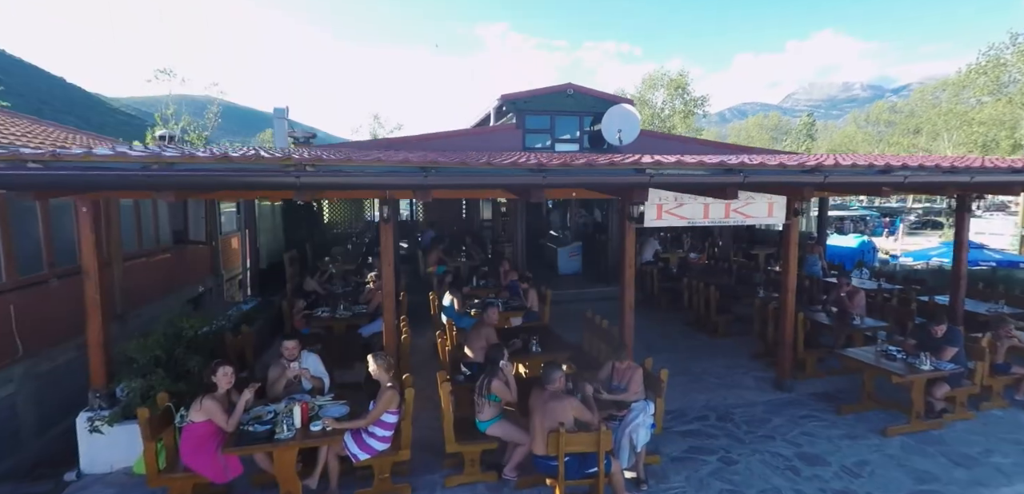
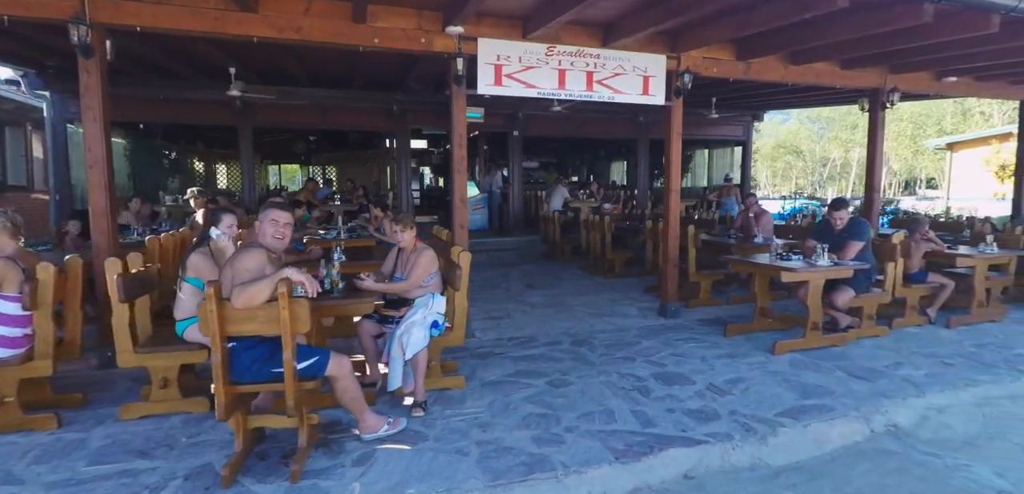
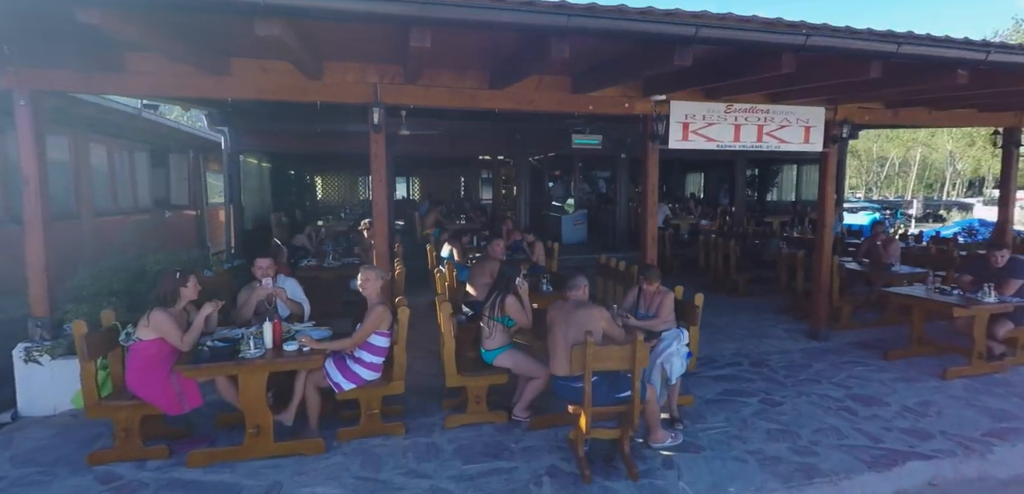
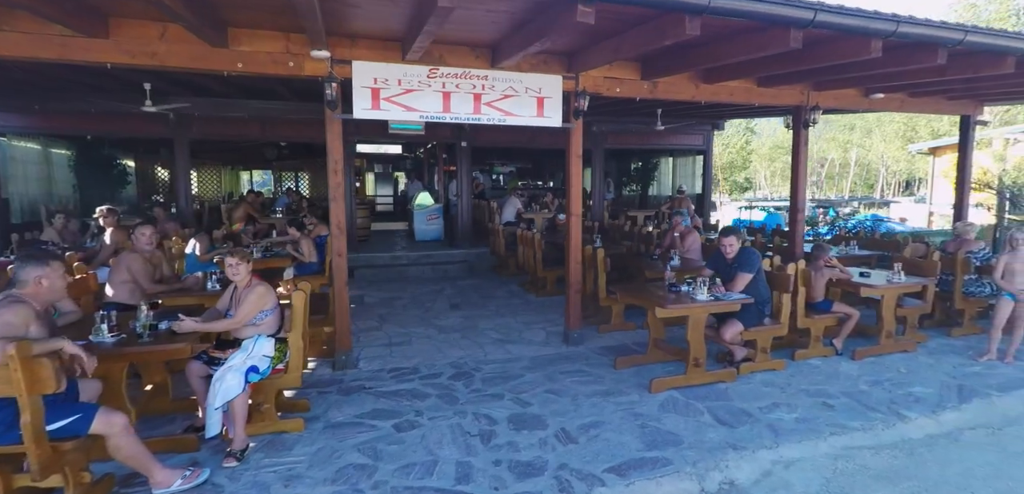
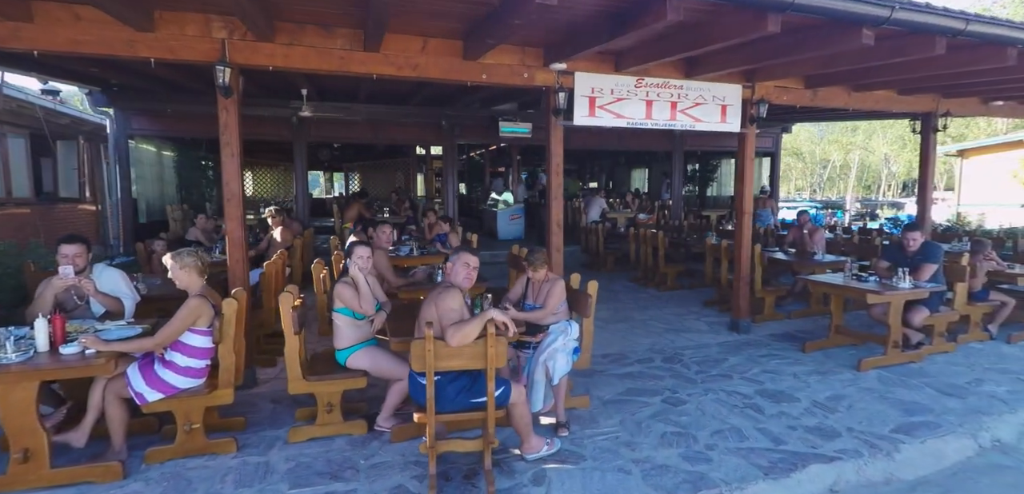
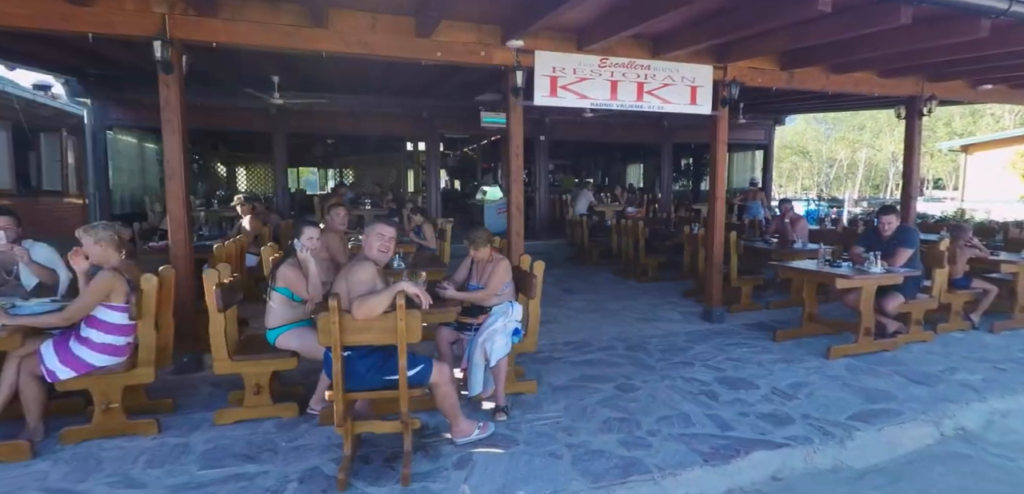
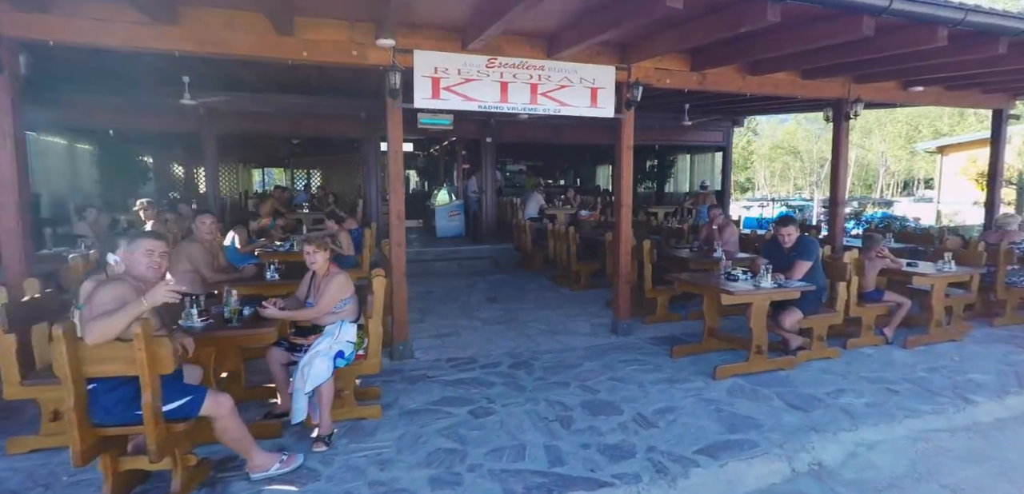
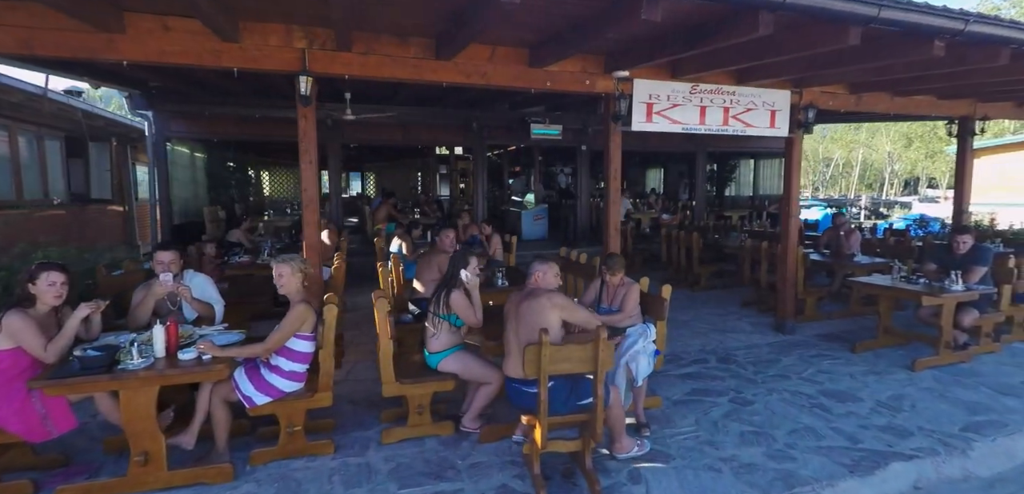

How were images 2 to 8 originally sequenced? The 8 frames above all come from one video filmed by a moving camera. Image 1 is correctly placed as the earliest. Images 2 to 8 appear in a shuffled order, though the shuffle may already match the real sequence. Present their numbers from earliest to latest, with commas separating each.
3, 8, 5, 6, 2, 7, 4
